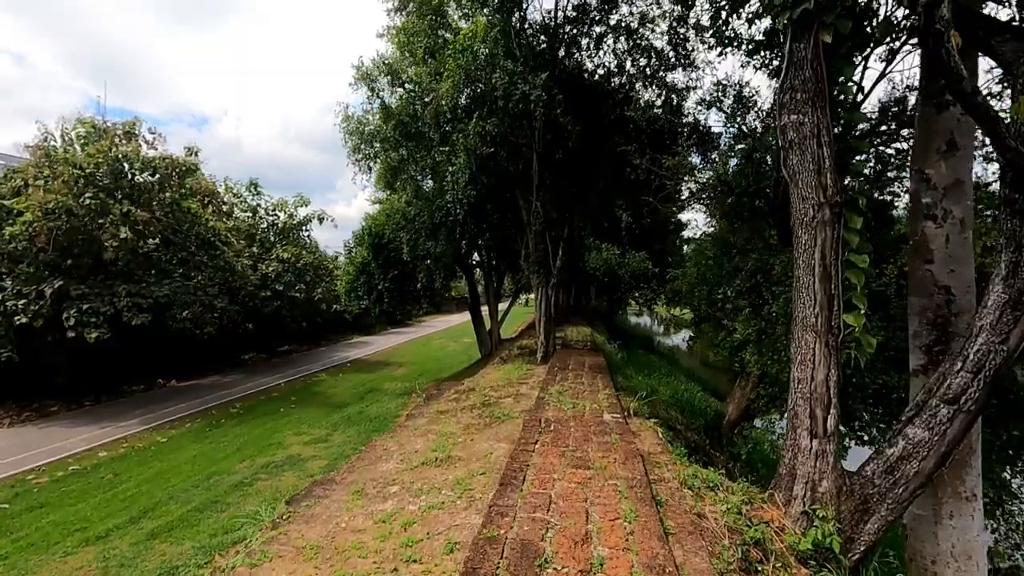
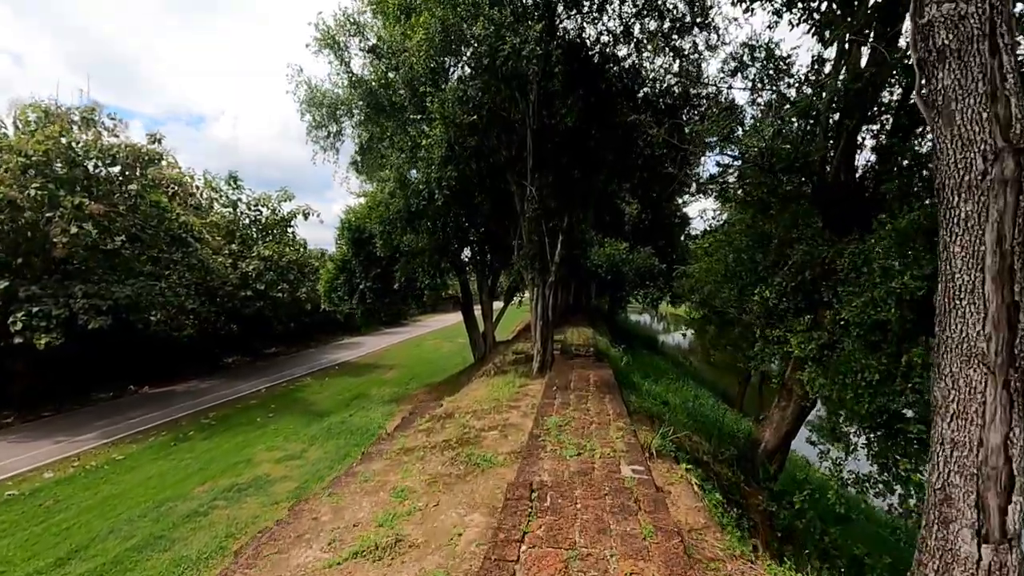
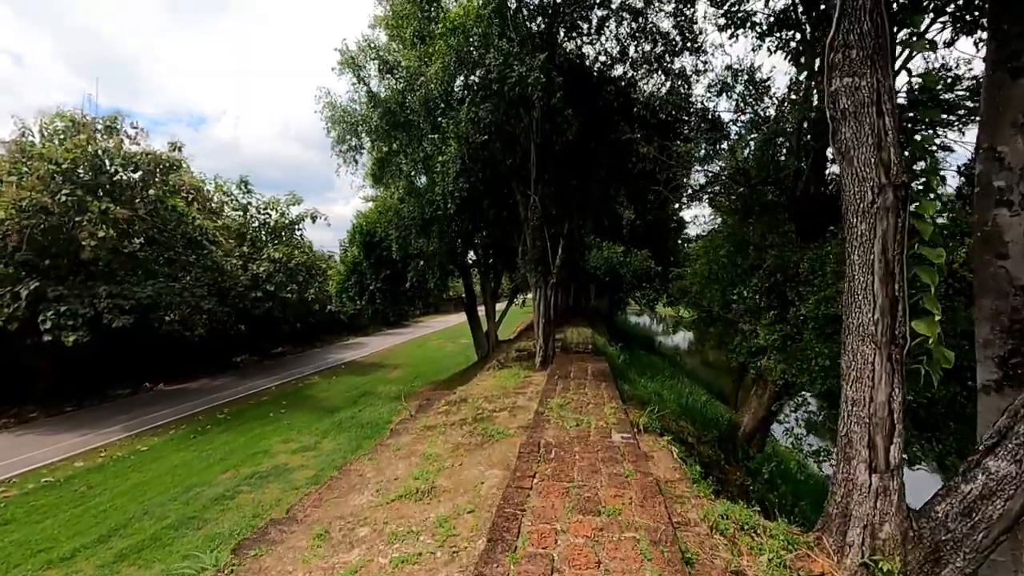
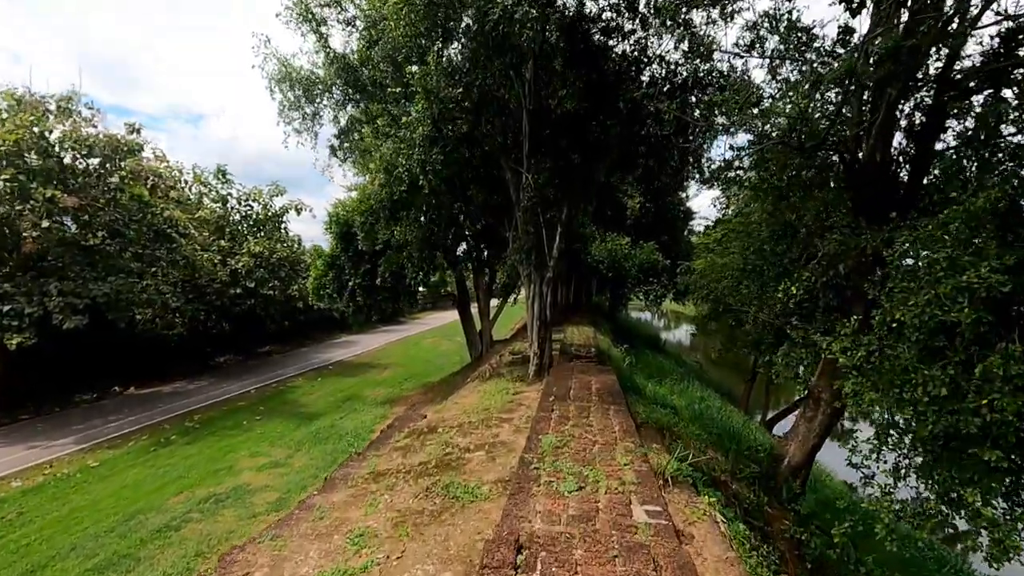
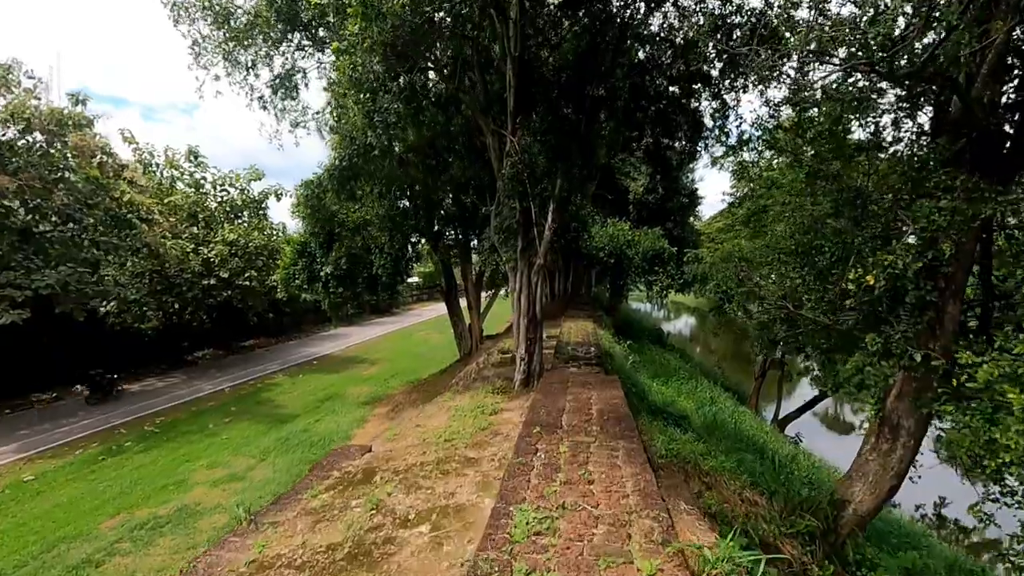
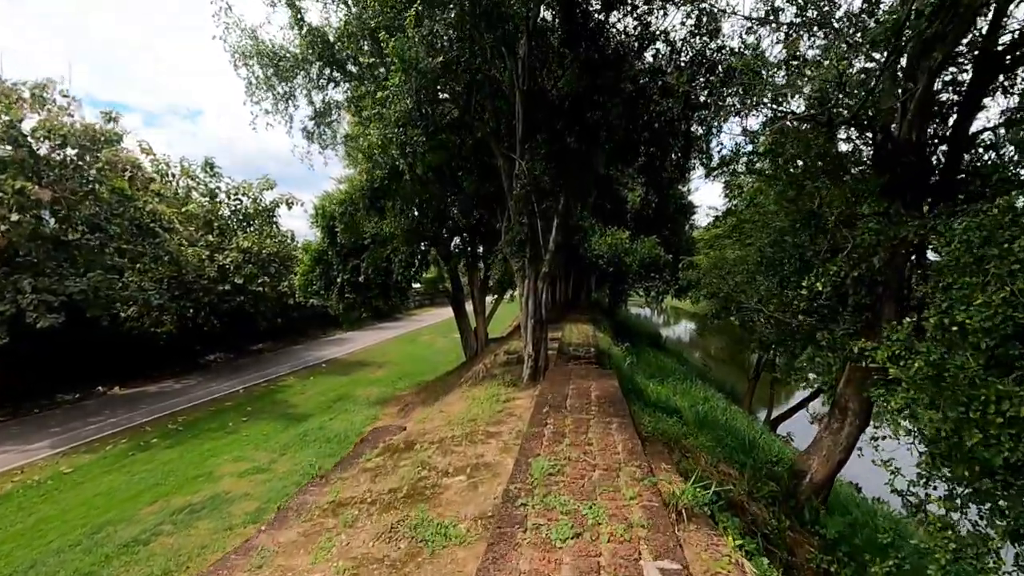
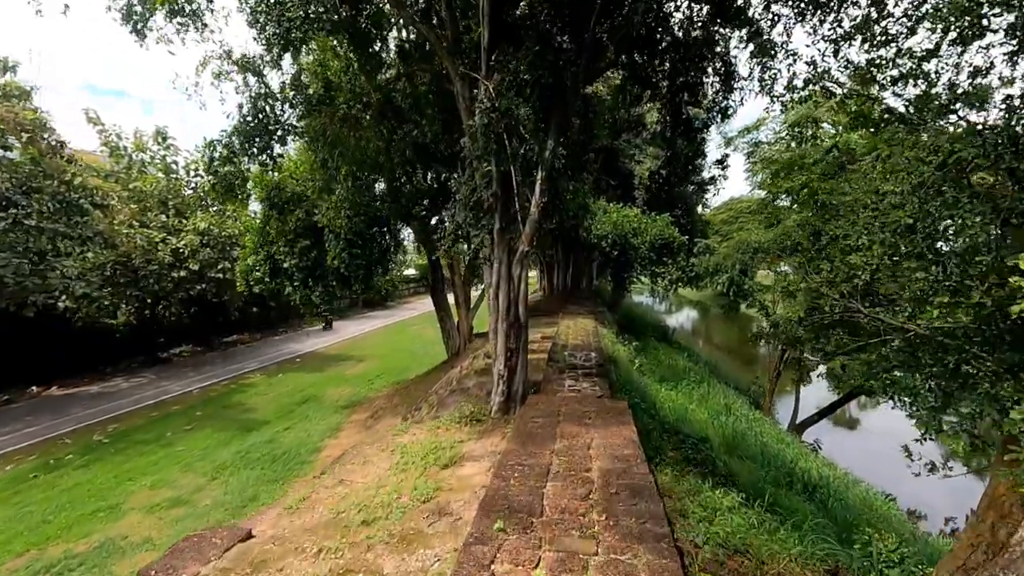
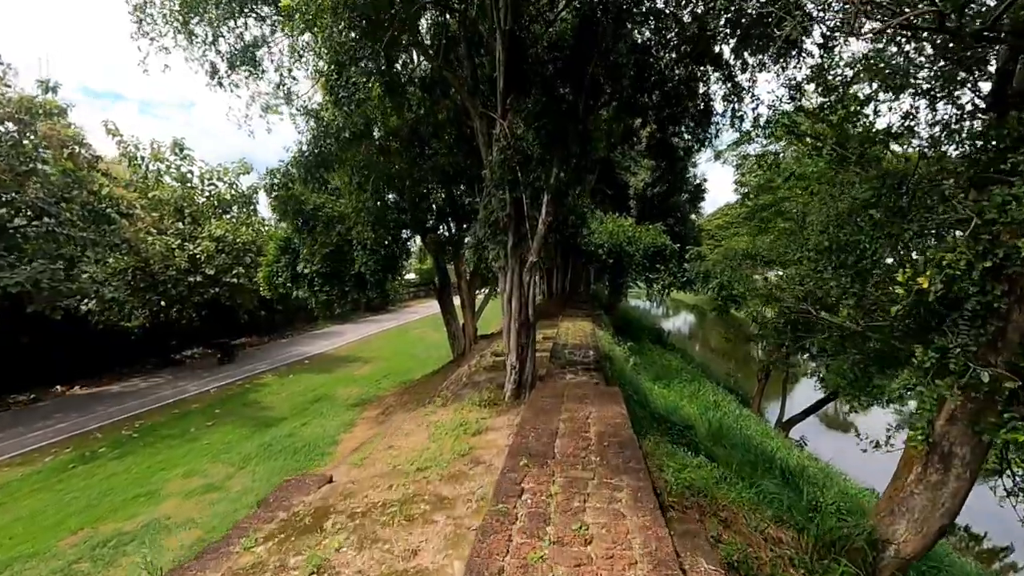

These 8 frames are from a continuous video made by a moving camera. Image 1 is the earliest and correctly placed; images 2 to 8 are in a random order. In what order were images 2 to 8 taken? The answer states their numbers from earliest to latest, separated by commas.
3, 2, 4, 6, 5, 8, 7
